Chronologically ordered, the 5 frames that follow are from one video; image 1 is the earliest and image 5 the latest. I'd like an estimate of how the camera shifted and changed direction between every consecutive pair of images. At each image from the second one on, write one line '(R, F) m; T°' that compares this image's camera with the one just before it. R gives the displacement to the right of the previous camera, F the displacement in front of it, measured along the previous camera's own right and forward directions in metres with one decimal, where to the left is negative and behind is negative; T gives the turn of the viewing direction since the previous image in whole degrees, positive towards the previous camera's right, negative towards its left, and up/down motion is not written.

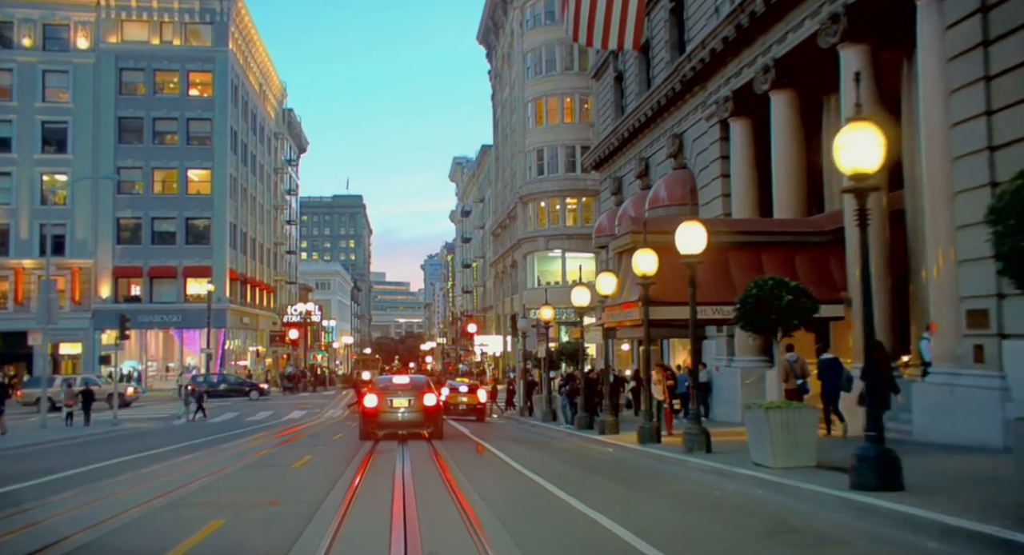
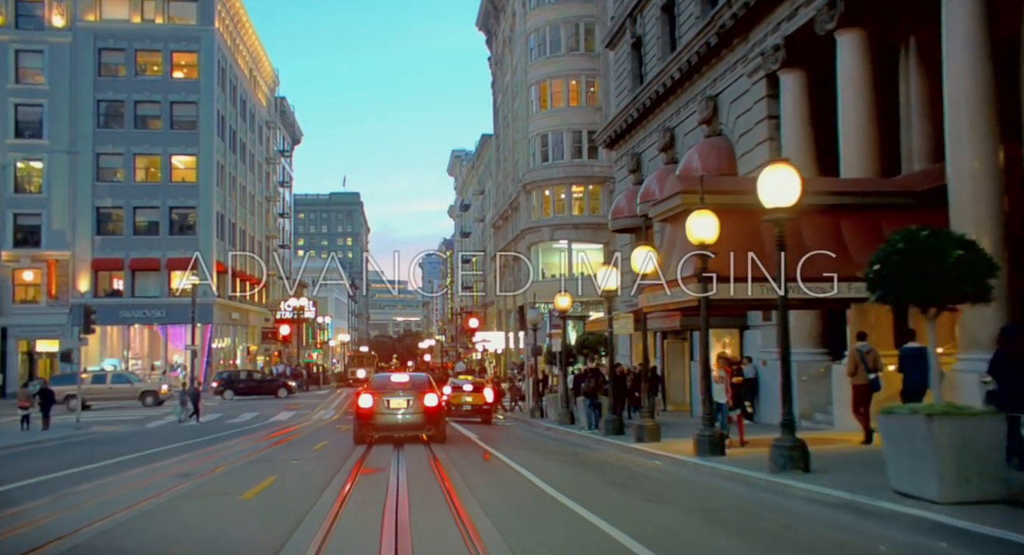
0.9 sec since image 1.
(-0.4, +3.6) m; 0°
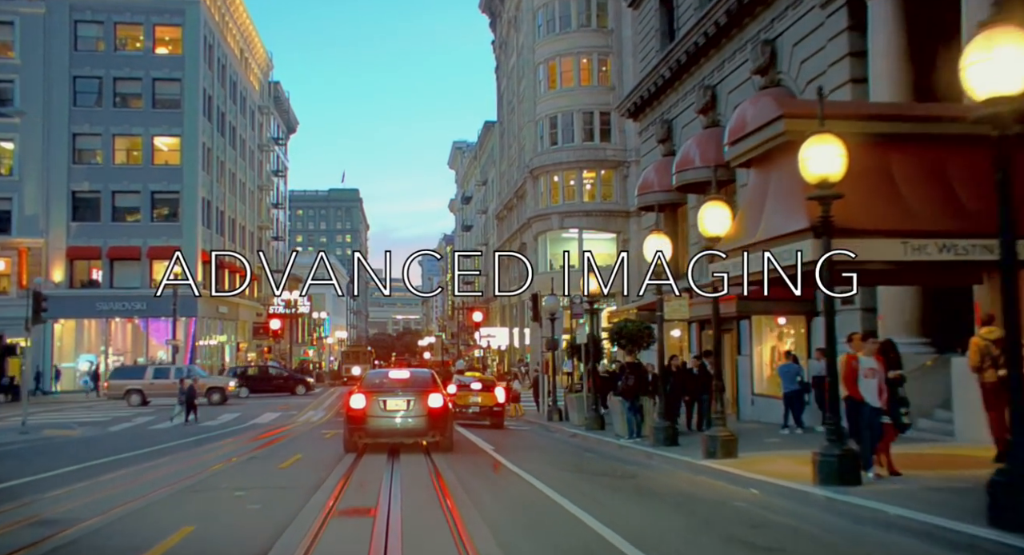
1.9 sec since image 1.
(-0.4, +4.2) m; 0°
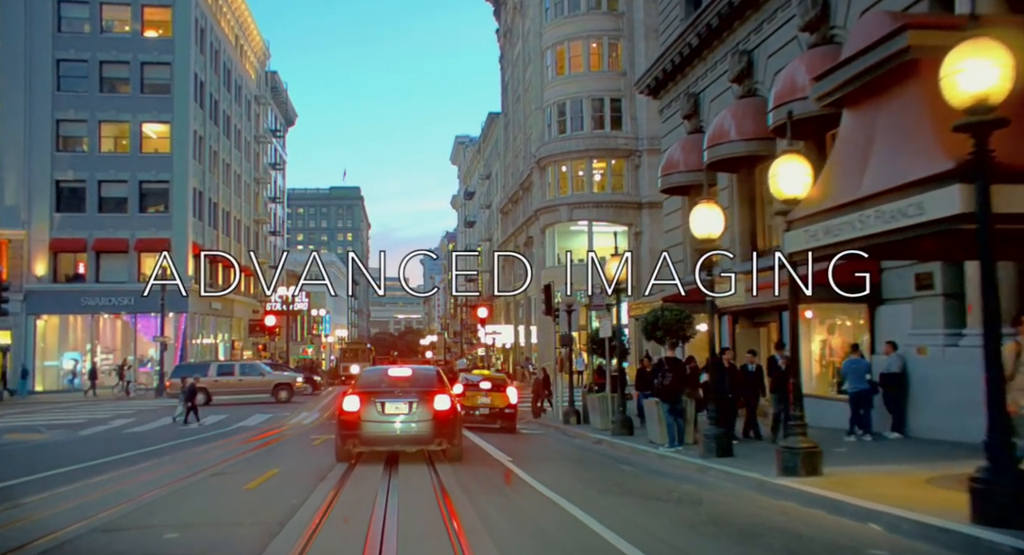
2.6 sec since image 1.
(-0.3, +2.7) m; 0°
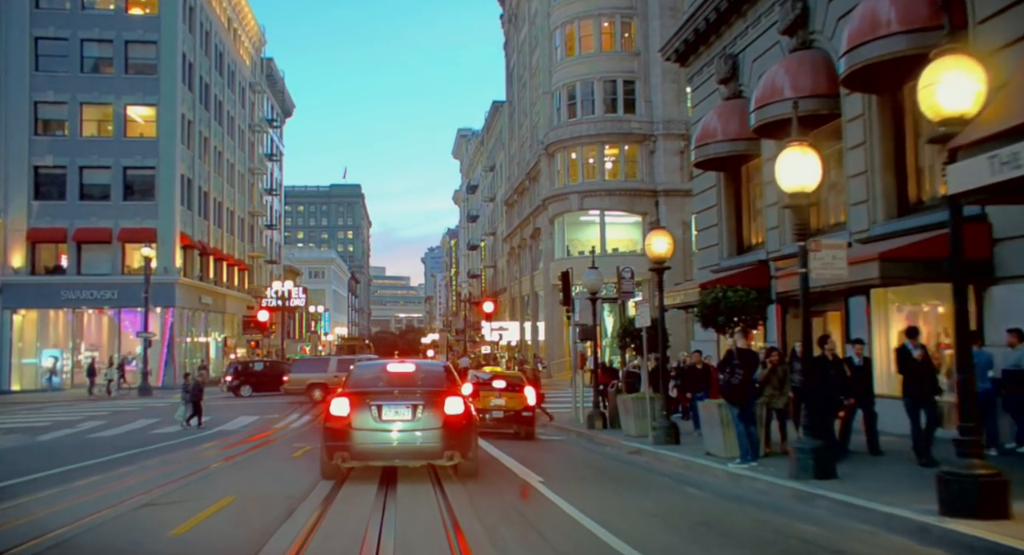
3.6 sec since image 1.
(-0.3, +3.2) m; 0°
